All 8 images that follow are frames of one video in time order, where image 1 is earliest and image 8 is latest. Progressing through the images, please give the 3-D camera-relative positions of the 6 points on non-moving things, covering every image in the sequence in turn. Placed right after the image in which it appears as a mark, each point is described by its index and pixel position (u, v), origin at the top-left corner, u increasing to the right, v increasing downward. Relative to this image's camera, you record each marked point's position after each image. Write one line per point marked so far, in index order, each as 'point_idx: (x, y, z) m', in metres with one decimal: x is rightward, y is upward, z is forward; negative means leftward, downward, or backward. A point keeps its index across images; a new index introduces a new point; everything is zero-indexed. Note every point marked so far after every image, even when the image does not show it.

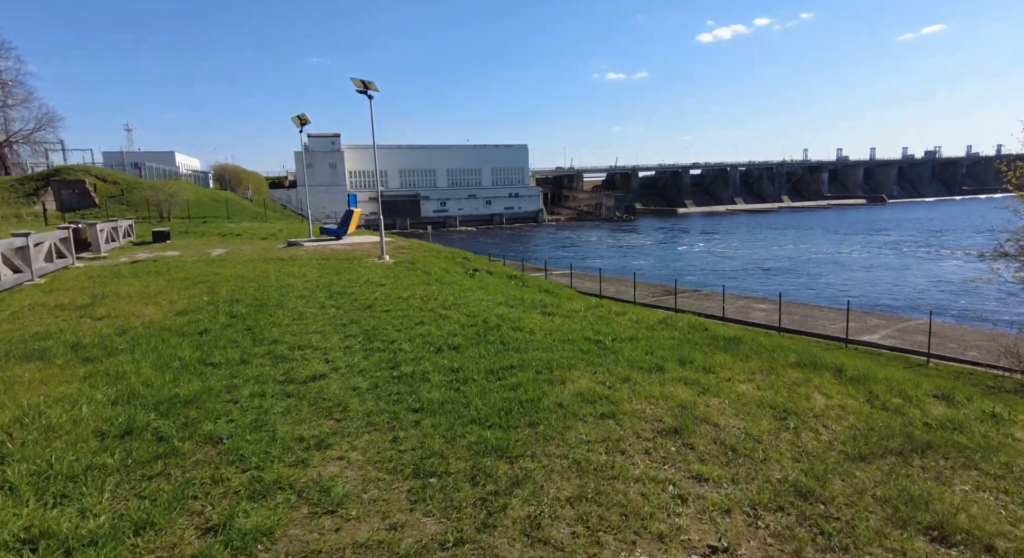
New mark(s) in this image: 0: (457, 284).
0: (-1.2, -0.1, +13.1) m
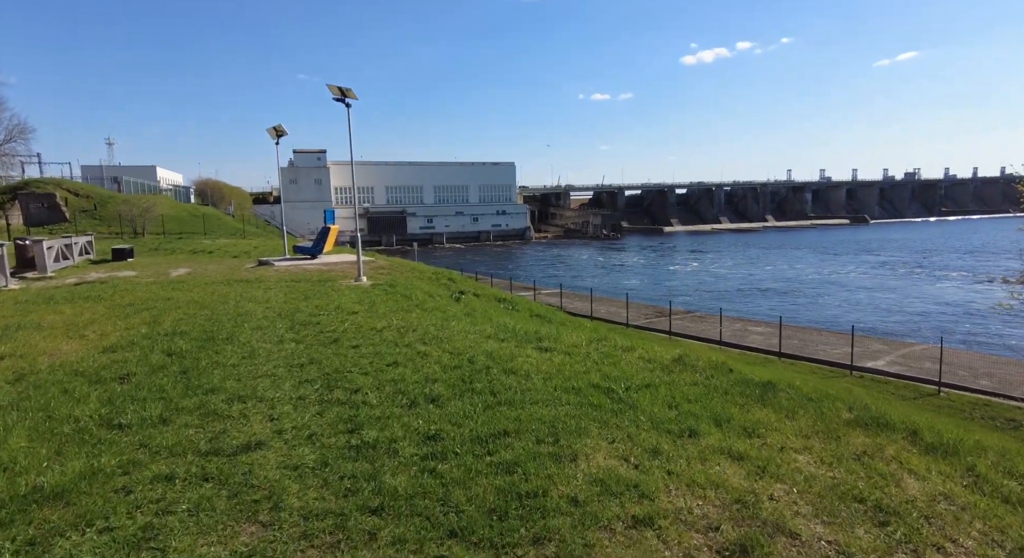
0: (-1.4, -0.7, +11.8) m
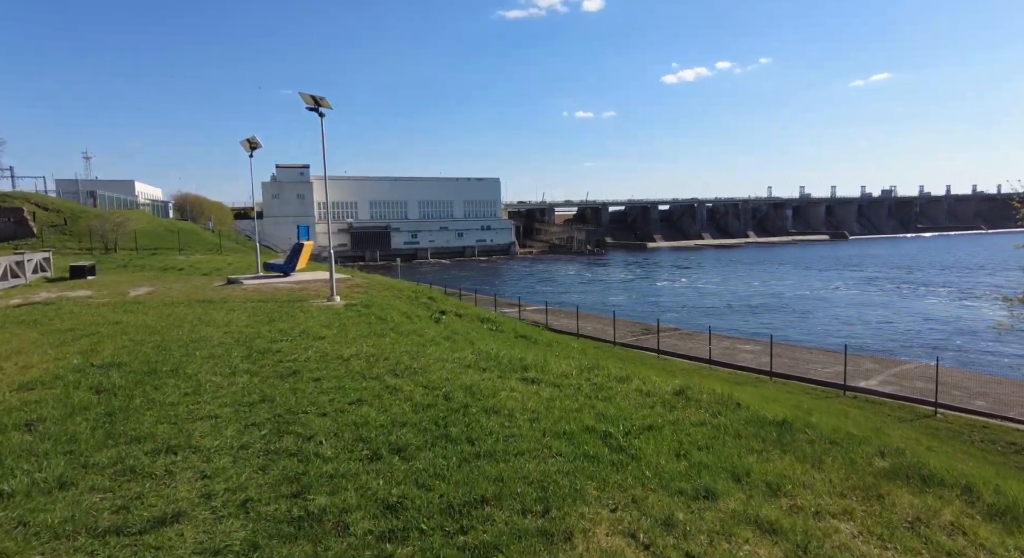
0: (-1.7, -1.0, +10.9) m
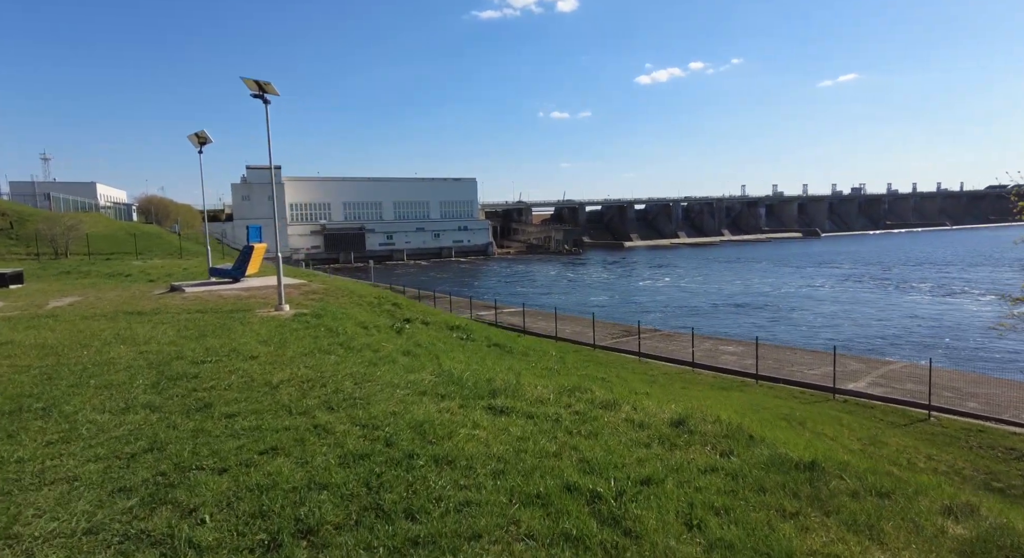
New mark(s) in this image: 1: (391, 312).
0: (-2.2, -1.1, +9.4) m
1: (-3.0, -0.8, +14.8) m
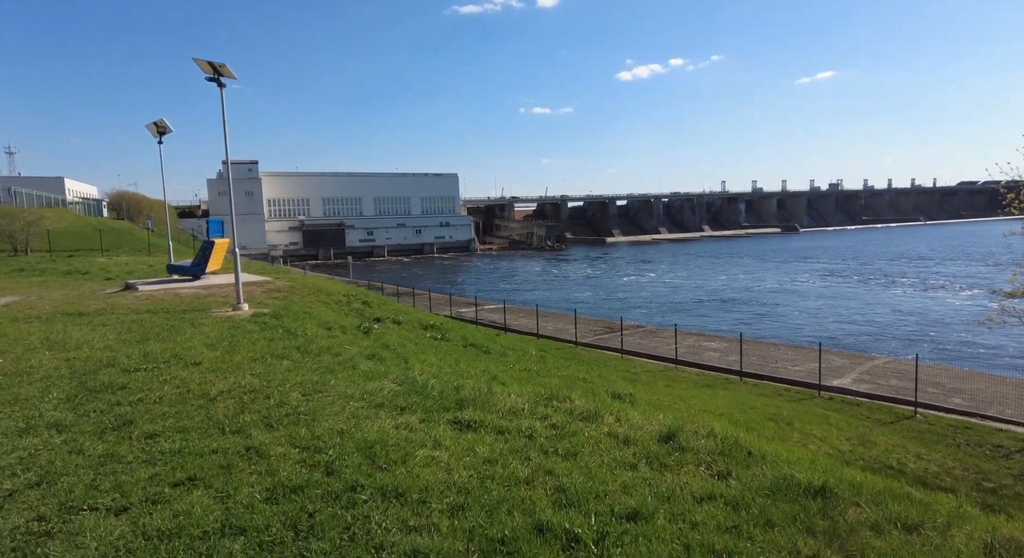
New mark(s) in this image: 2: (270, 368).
0: (-2.6, -1.1, +8.6) m
1: (-3.6, -0.8, +14.0) m
2: (-3.1, -1.1, +7.5) m
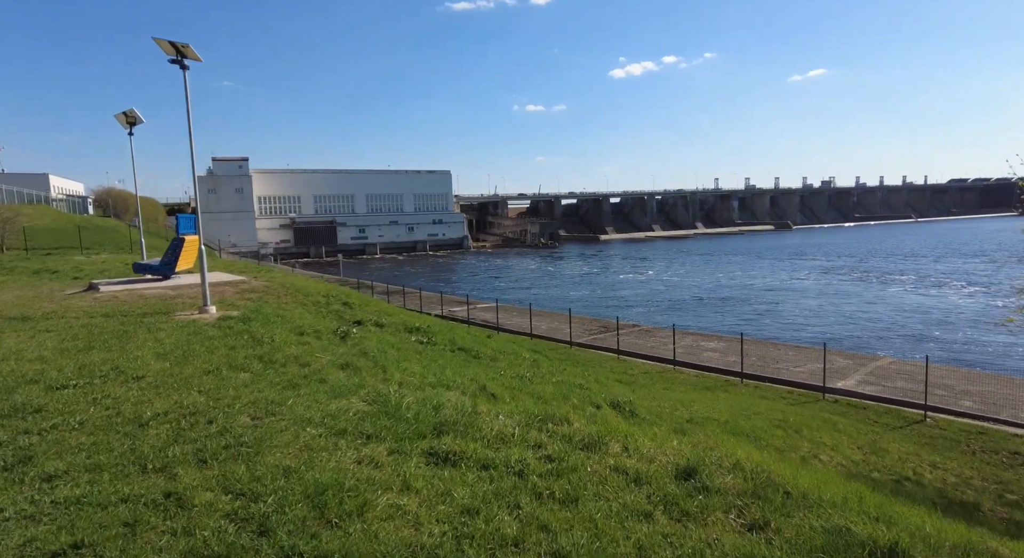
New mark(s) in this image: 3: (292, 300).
0: (-2.8, -1.1, +7.7) m
1: (-3.8, -0.8, +13.0) m
2: (-3.2, -1.1, +6.5) m
3: (-5.1, -0.5, +13.6) m
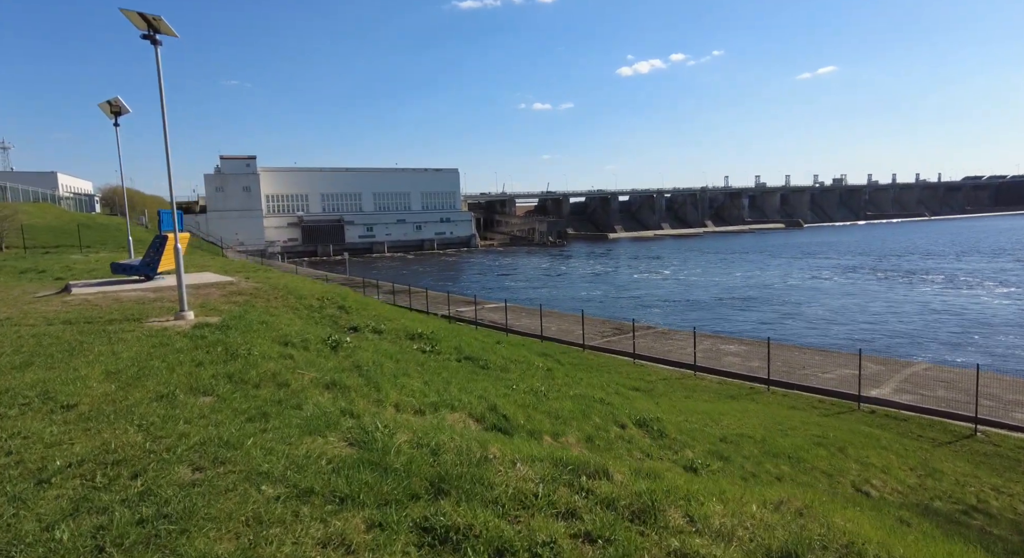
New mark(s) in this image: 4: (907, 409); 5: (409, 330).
0: (-2.6, -1.2, +6.4) m
1: (-3.5, -0.8, +11.8) m
2: (-3.0, -1.2, +5.3) m
3: (-4.8, -0.5, +12.4) m
4: (+11.7, -3.8, +17.4) m
5: (-2.2, -1.1, +12.4) m
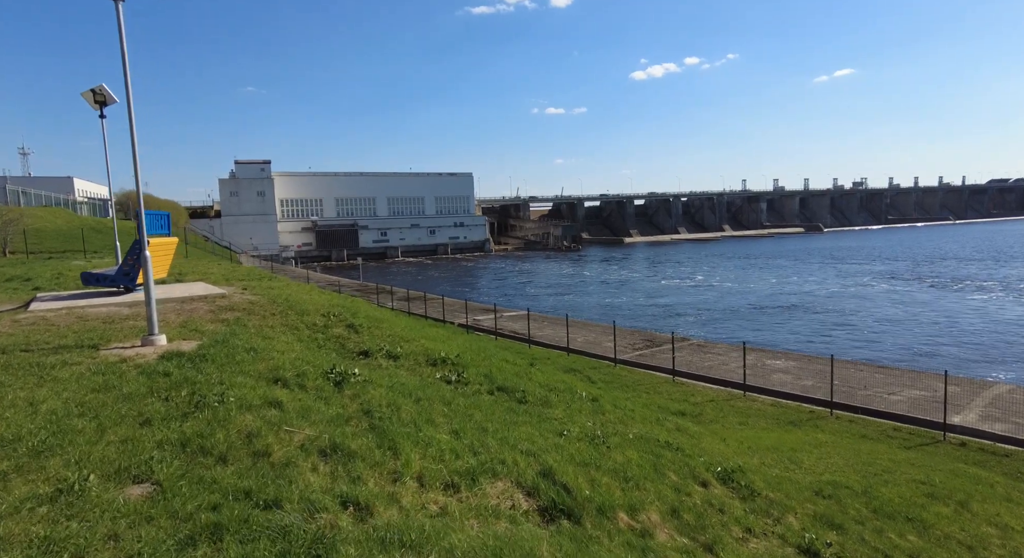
0: (-2.0, -1.4, +4.3) m
1: (-2.8, -1.0, +9.7) m
2: (-2.5, -1.4, +3.2) m
3: (-4.1, -0.7, +10.3) m
4: (+12.5, -4.1, +15.0) m
5: (-1.4, -1.3, +10.3) m
